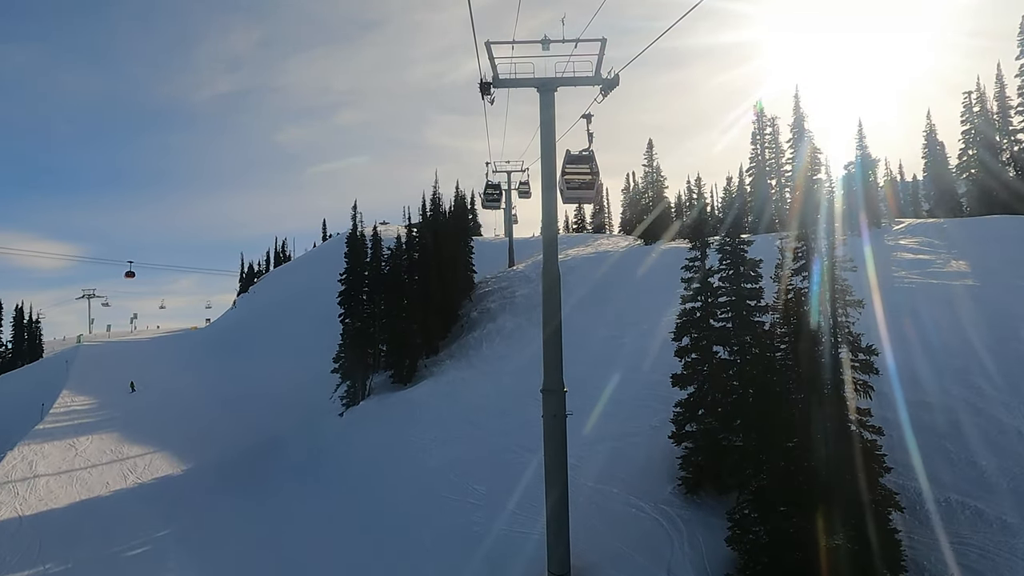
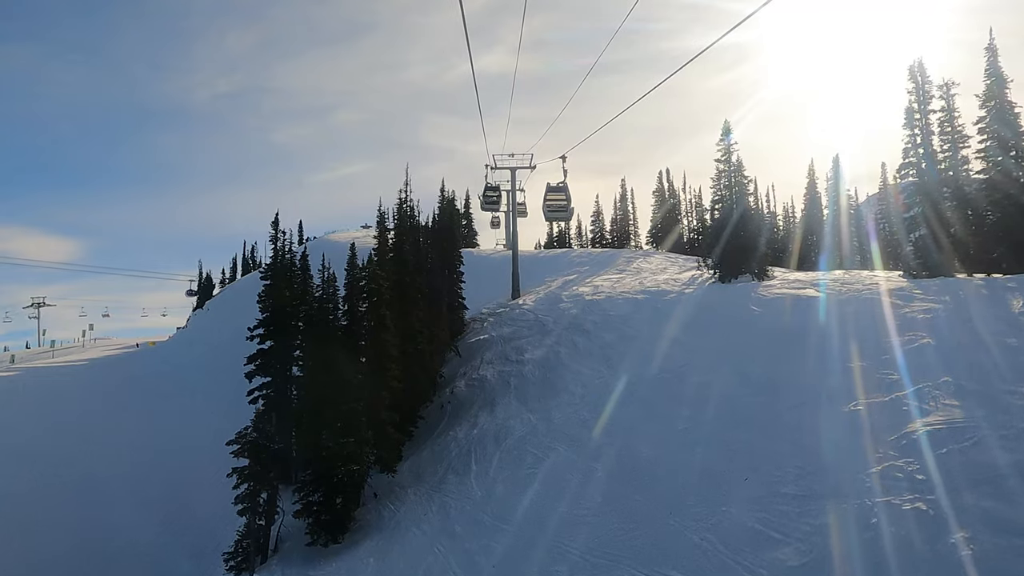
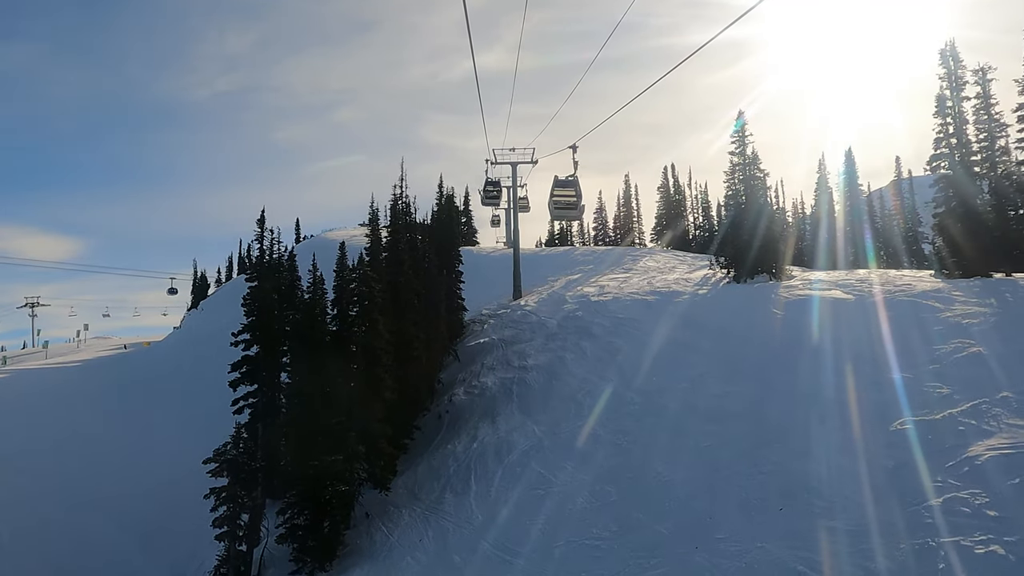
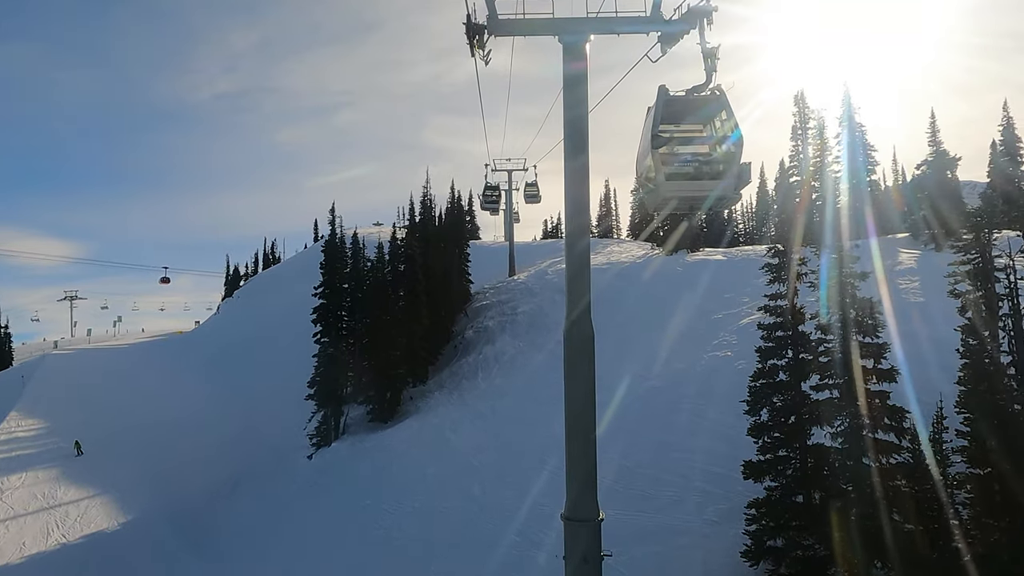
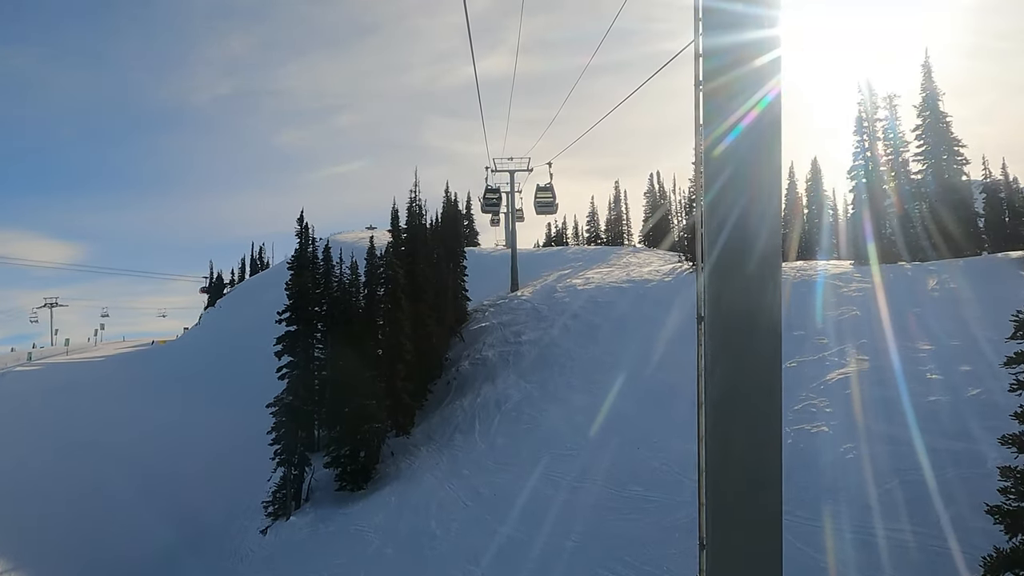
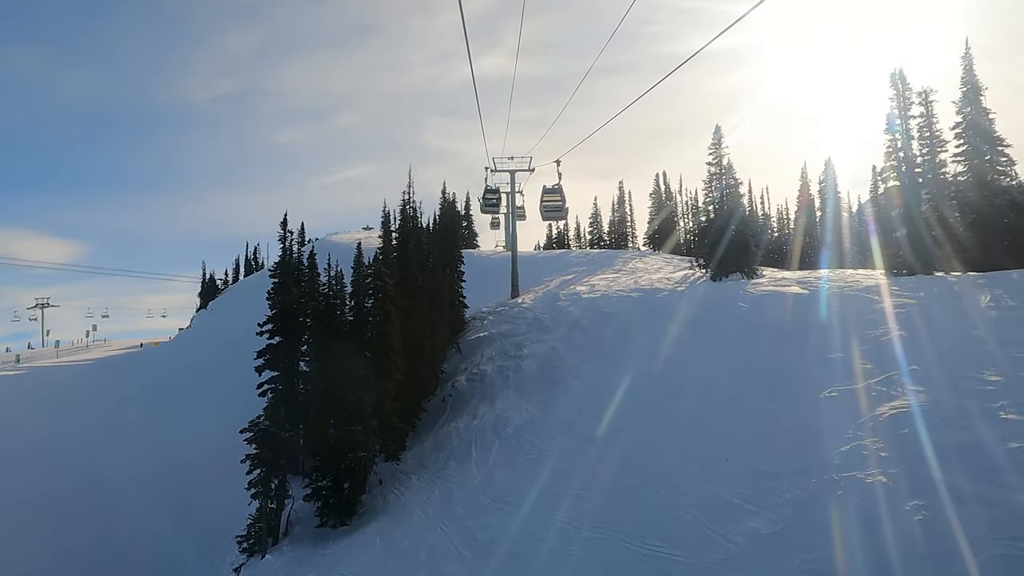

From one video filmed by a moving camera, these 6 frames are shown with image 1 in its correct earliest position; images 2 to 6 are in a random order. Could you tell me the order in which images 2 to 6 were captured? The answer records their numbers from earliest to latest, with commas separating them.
4, 5, 6, 2, 3
